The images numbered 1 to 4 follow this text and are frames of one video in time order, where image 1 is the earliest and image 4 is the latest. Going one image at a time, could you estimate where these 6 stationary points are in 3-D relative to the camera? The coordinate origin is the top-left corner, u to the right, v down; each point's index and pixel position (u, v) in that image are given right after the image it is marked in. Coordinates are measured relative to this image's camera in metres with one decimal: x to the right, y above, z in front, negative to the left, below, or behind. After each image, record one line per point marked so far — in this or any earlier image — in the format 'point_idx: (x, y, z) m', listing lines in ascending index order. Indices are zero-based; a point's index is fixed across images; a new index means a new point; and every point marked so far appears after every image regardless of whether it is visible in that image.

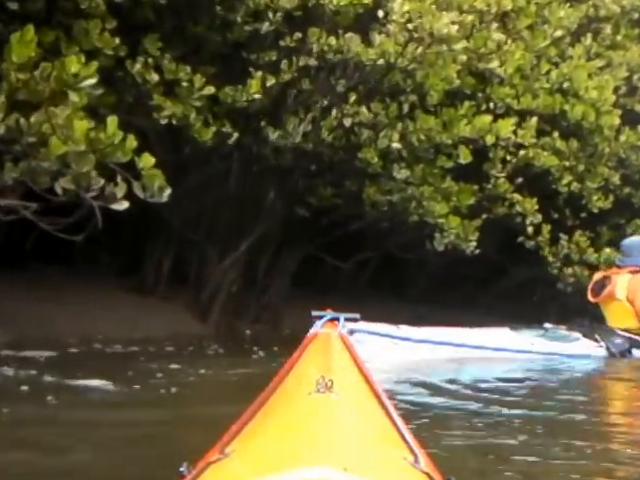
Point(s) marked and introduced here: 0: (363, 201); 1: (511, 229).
0: (+0.5, +0.4, +16.6) m
1: (+2.5, +0.2, +19.7) m
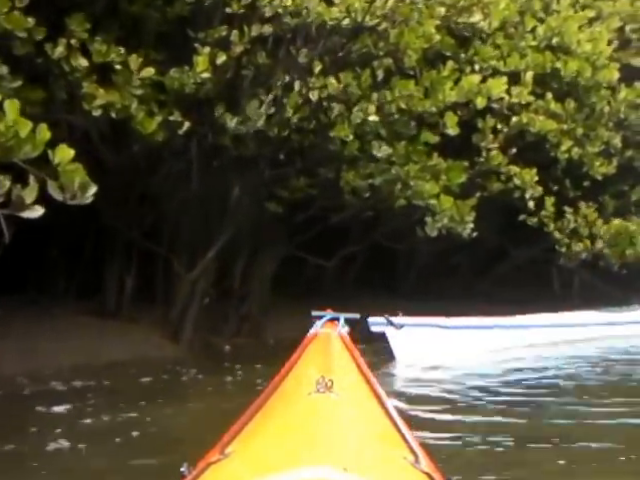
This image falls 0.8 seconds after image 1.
0: (+0.2, +0.5, +14.7) m
1: (+2.2, +0.4, +17.9) m
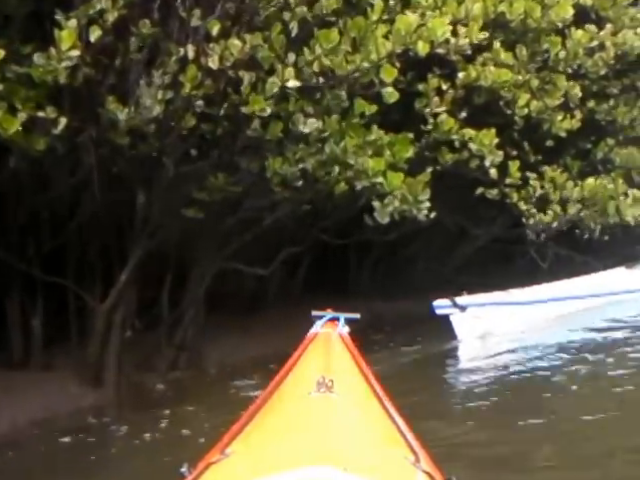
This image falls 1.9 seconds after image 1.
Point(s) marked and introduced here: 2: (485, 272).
0: (-0.4, +0.5, +12.3) m
1: (+1.5, +0.6, +15.6) m
2: (+2.1, -0.4, +19.2) m
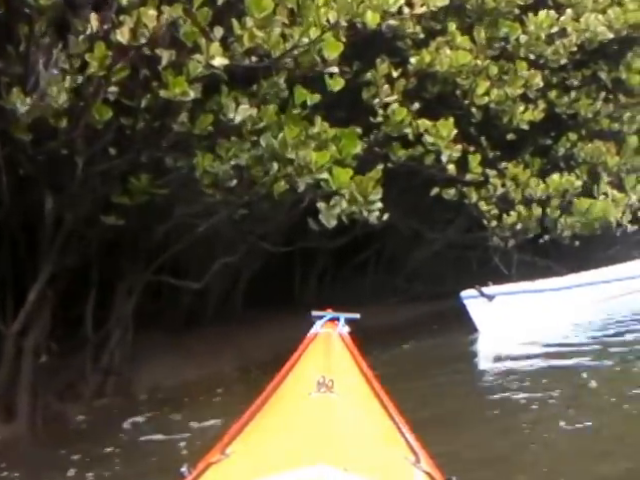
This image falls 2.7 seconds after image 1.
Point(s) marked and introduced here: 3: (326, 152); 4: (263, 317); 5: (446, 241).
0: (-0.9, +0.4, +10.8) m
1: (+0.9, +0.6, +14.2) m
2: (+1.4, -0.5, +17.8) m
3: (0.0, +0.6, +10.8) m
4: (-0.7, -0.9, +16.0) m
5: (+1.3, 0.0, +15.7) m
